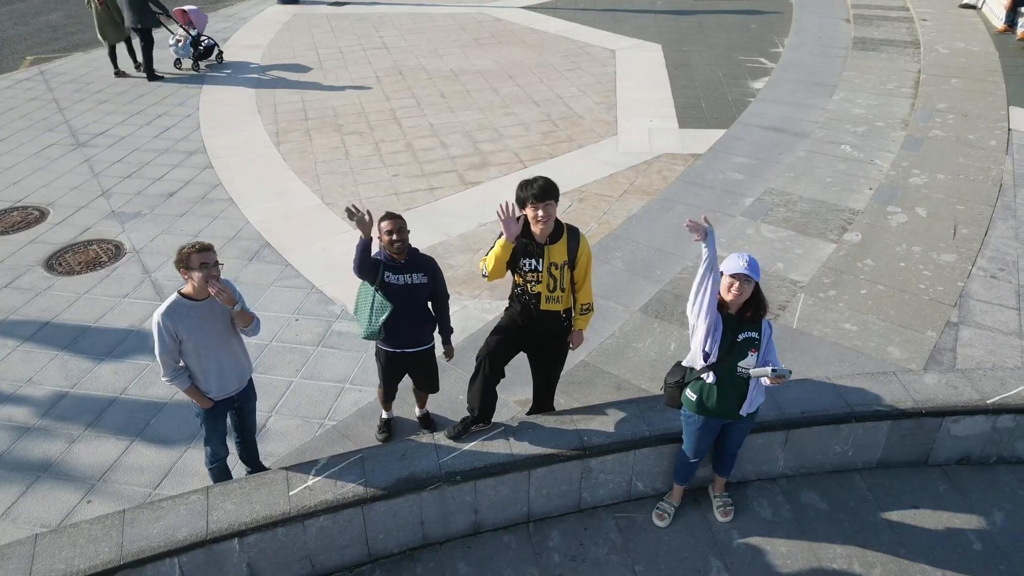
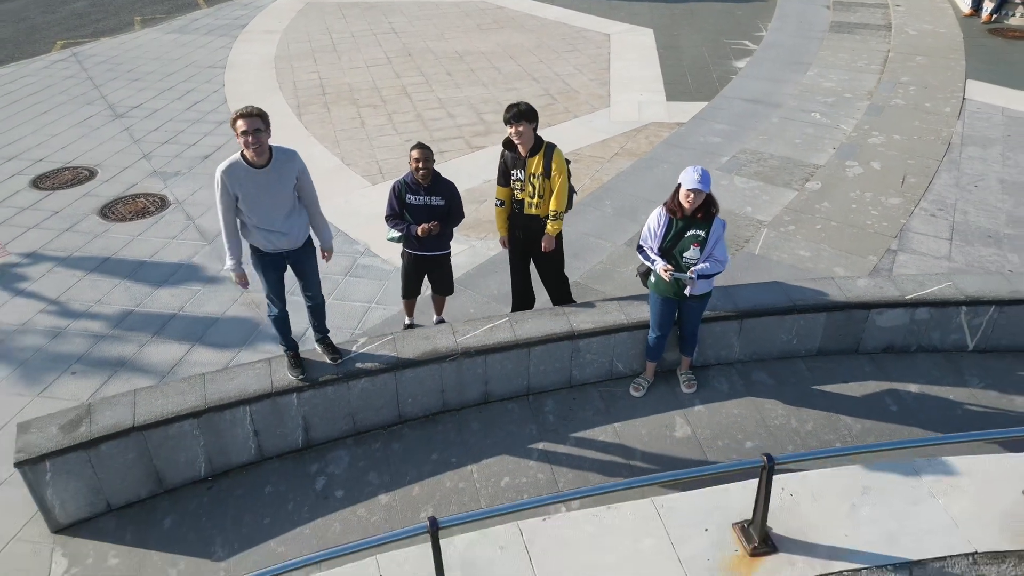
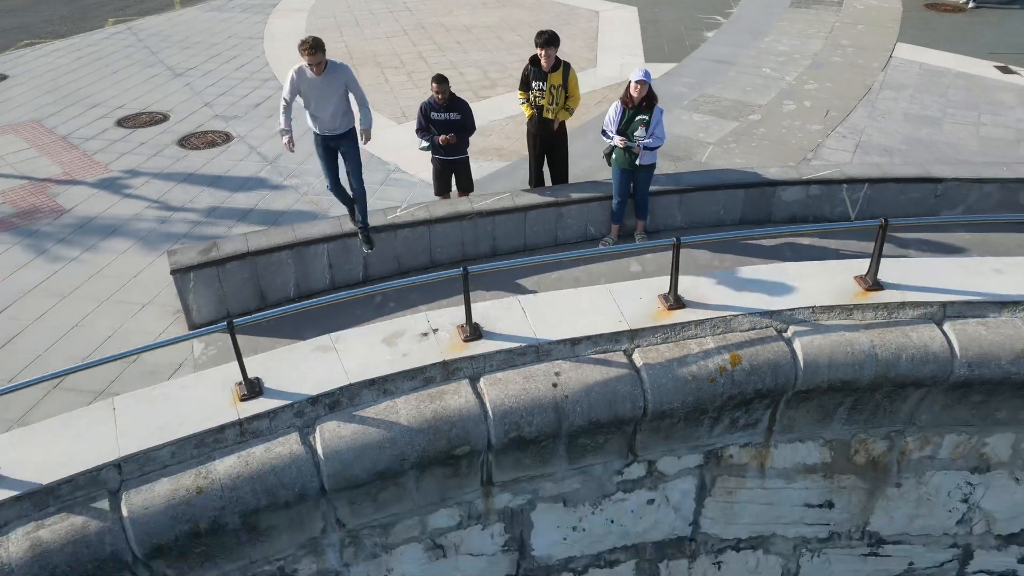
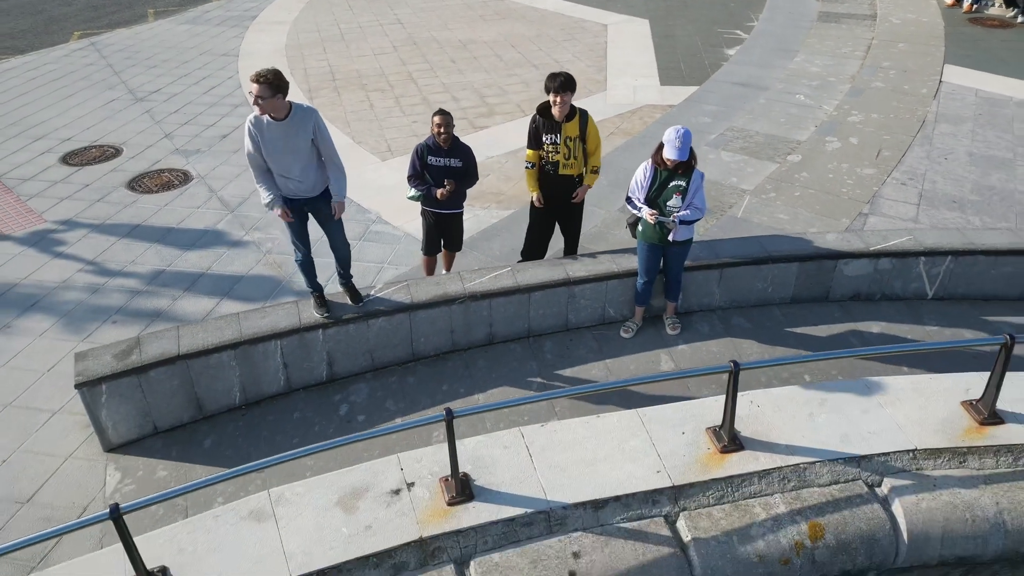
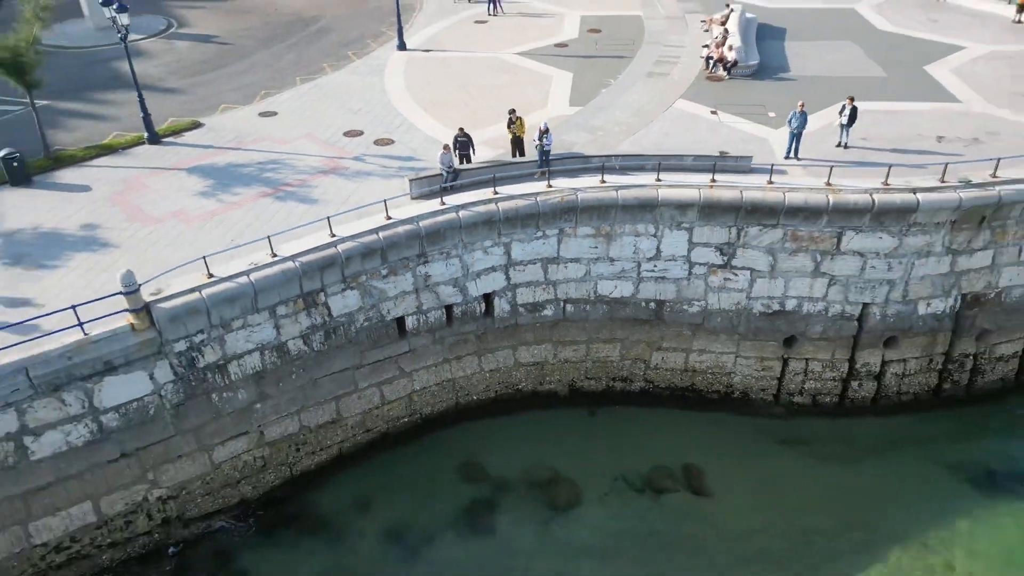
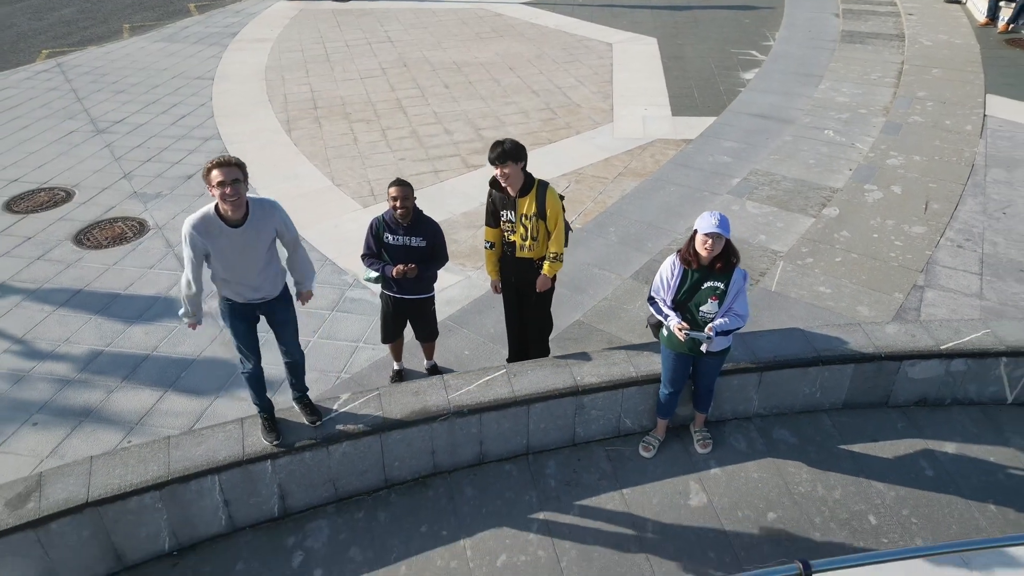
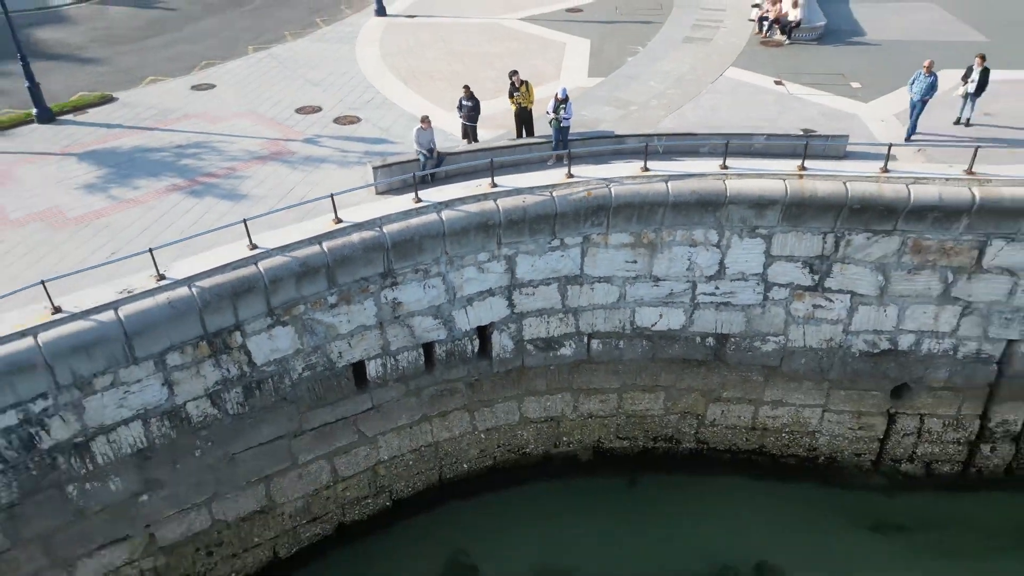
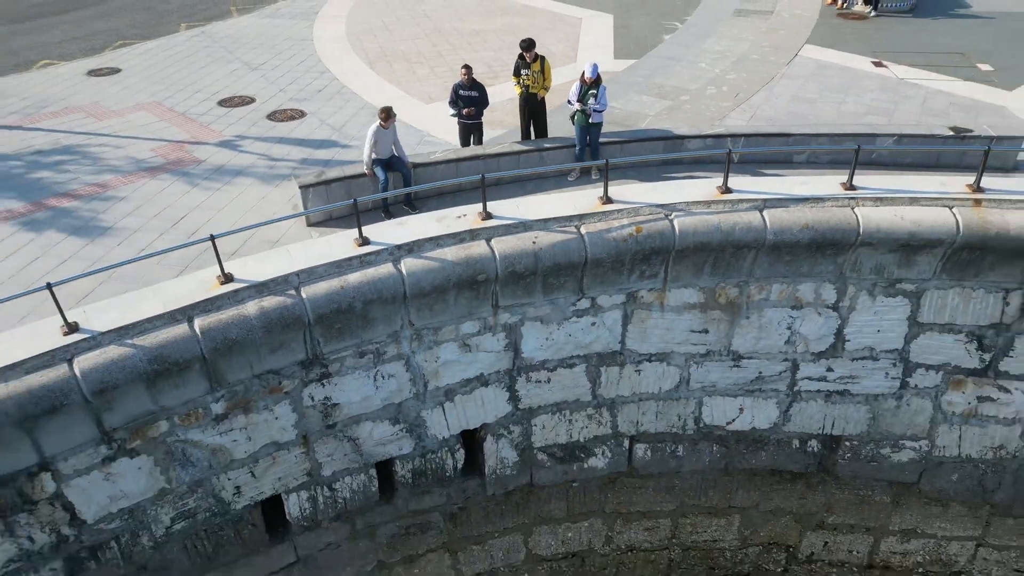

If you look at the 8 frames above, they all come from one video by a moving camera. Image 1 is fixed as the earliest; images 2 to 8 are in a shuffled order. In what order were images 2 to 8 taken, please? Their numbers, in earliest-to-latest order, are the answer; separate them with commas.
6, 2, 4, 3, 8, 7, 5
